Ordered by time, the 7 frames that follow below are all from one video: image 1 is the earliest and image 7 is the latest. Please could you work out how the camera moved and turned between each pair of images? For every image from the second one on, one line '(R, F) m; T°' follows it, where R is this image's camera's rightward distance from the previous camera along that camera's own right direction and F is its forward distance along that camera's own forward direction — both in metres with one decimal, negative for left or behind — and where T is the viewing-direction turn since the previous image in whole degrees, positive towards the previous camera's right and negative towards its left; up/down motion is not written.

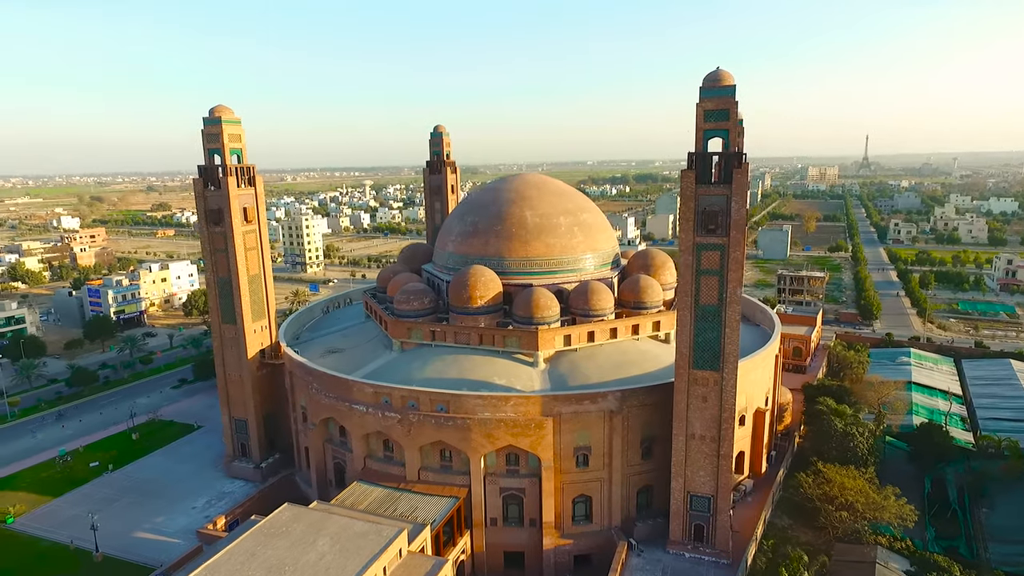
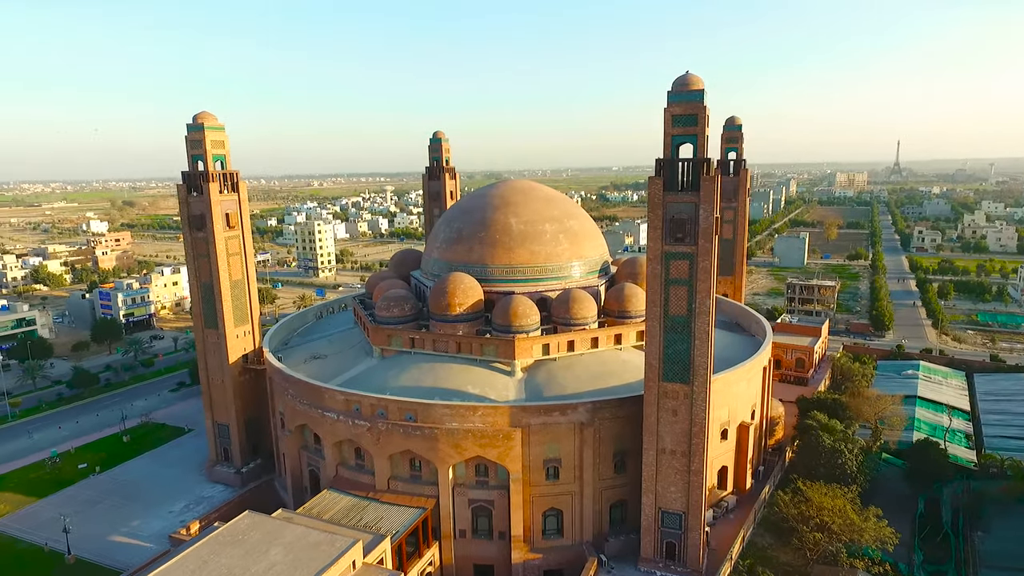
(+1.6, +0.3) m; -2°
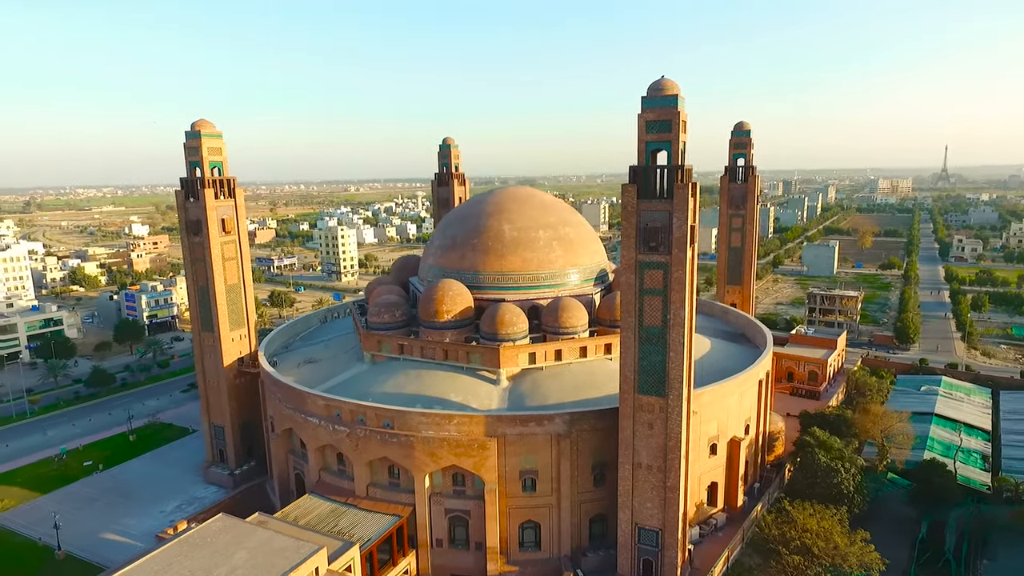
(+1.7, +0.2) m; -3°
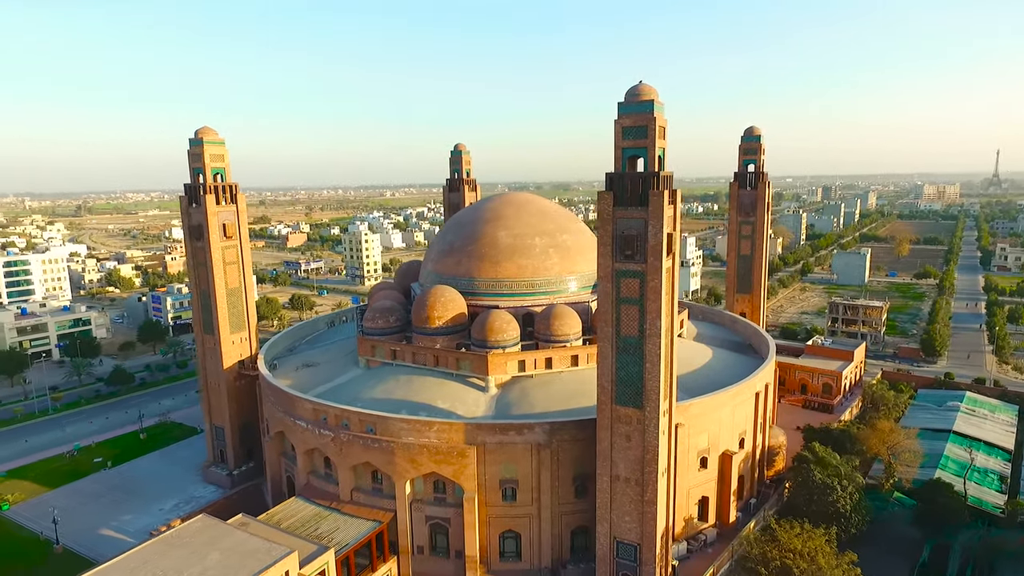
(+1.5, +0.2) m; -3°
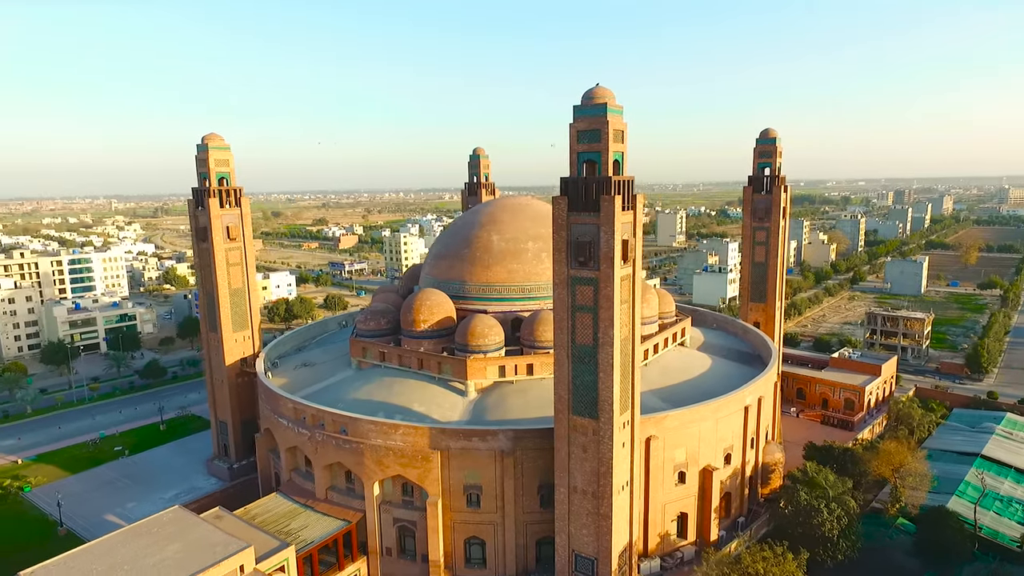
(+2.7, +0.3) m; -6°
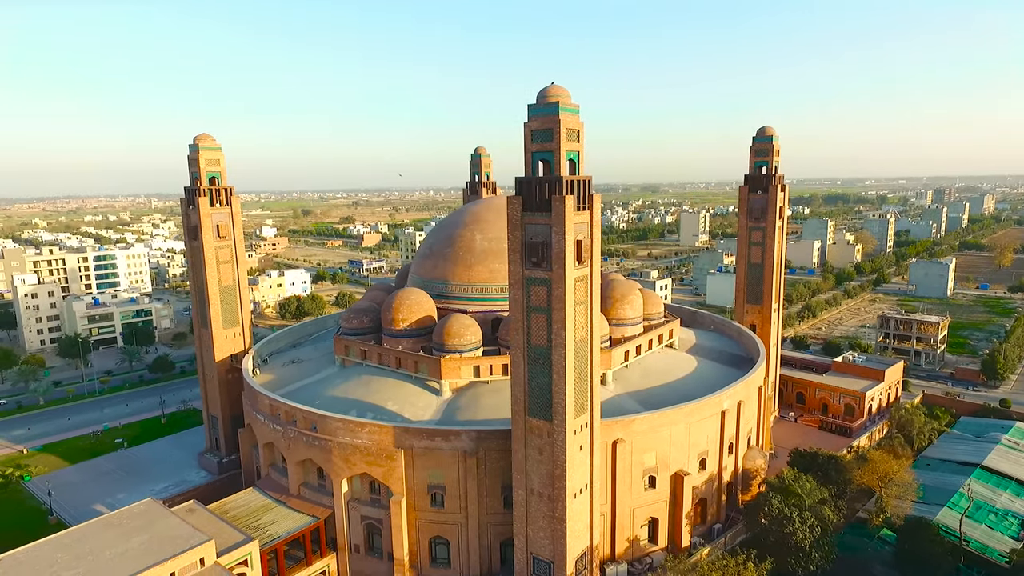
(+1.9, +0.1) m; -3°
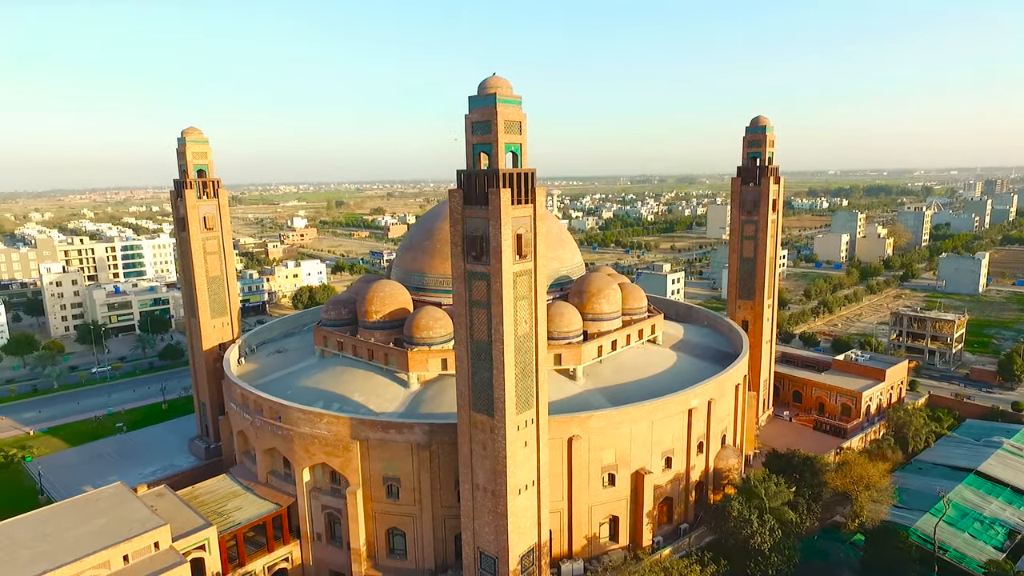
(+2.3, +0.2) m; -3°
